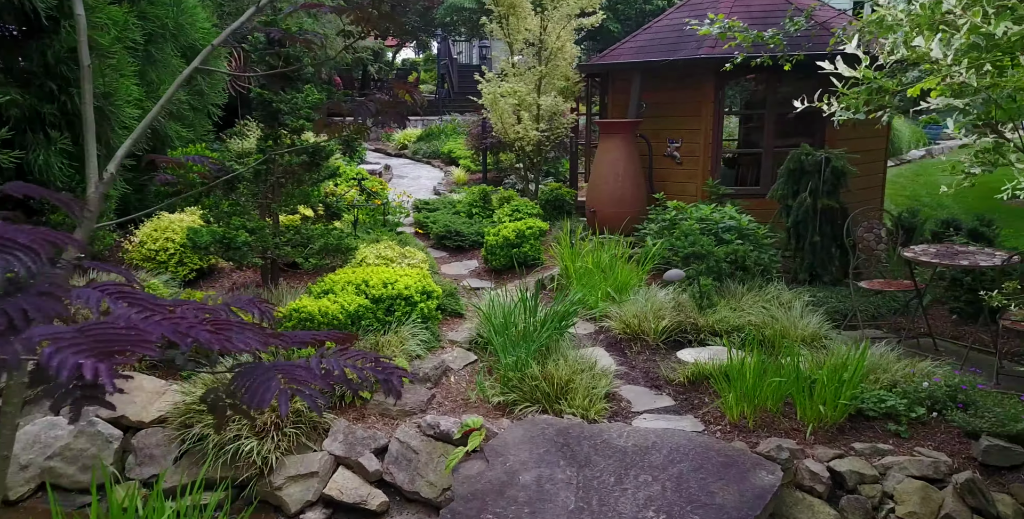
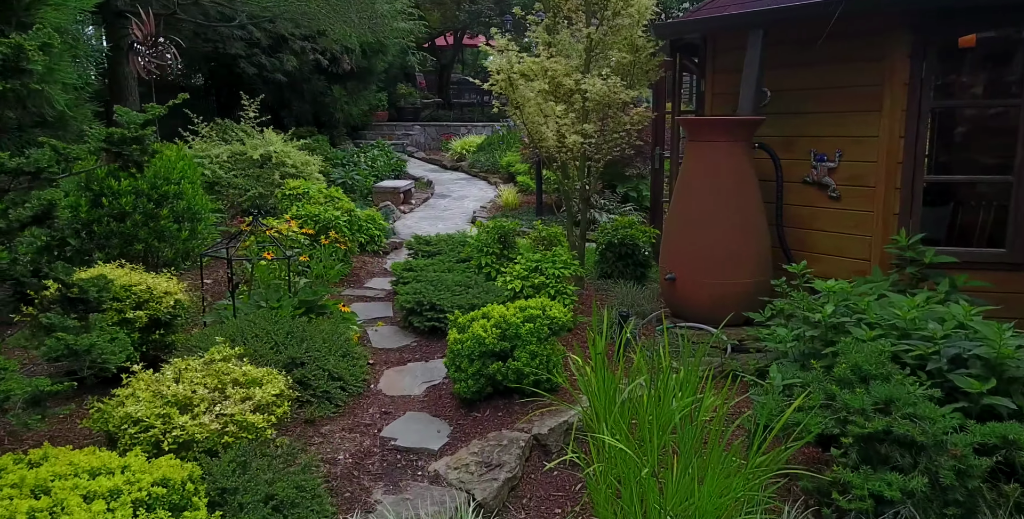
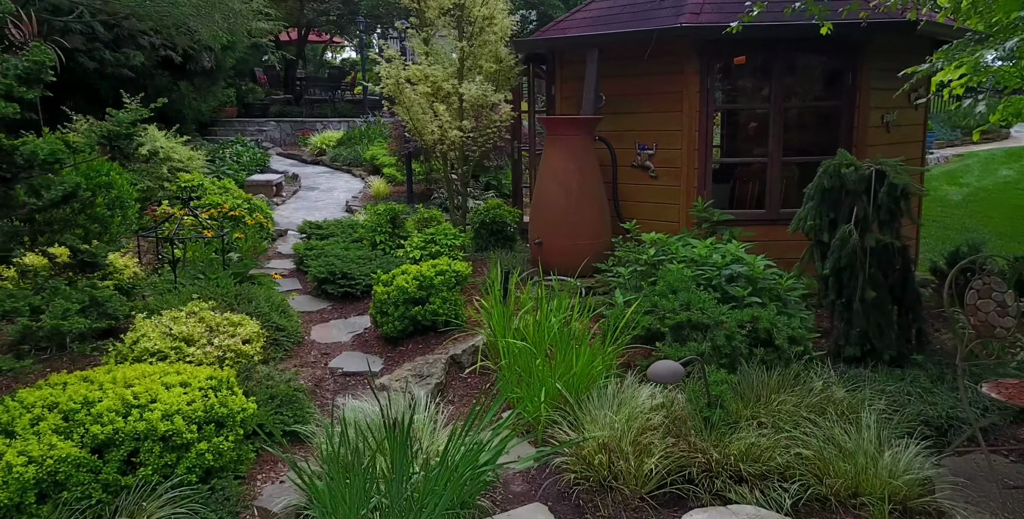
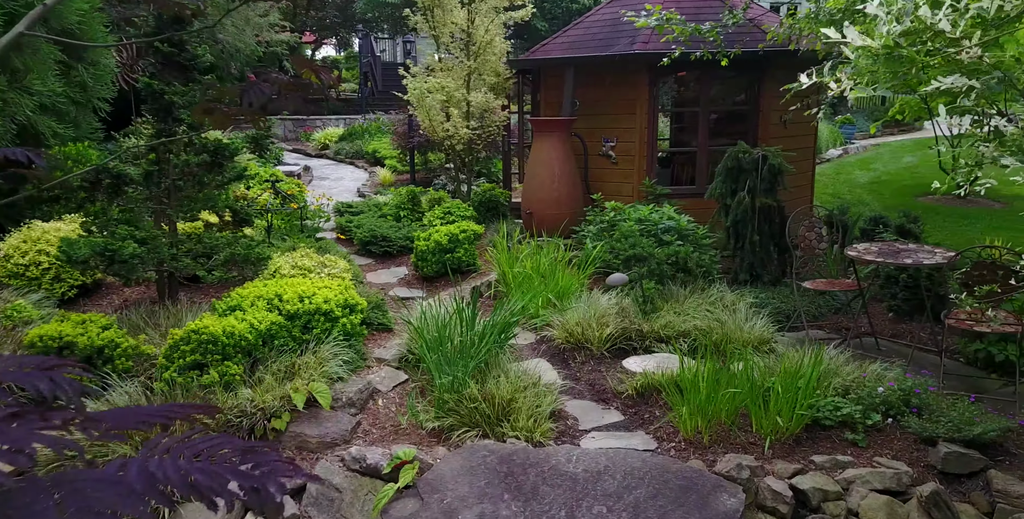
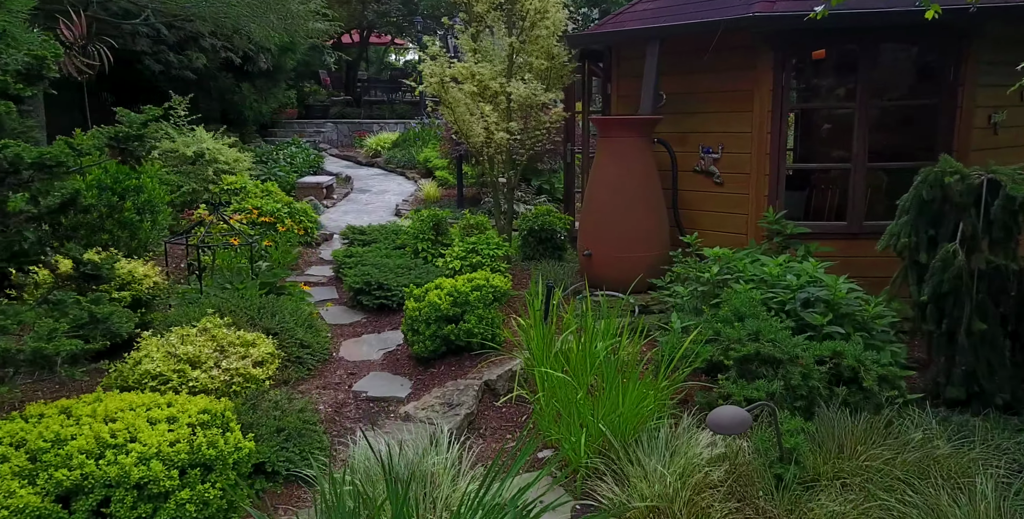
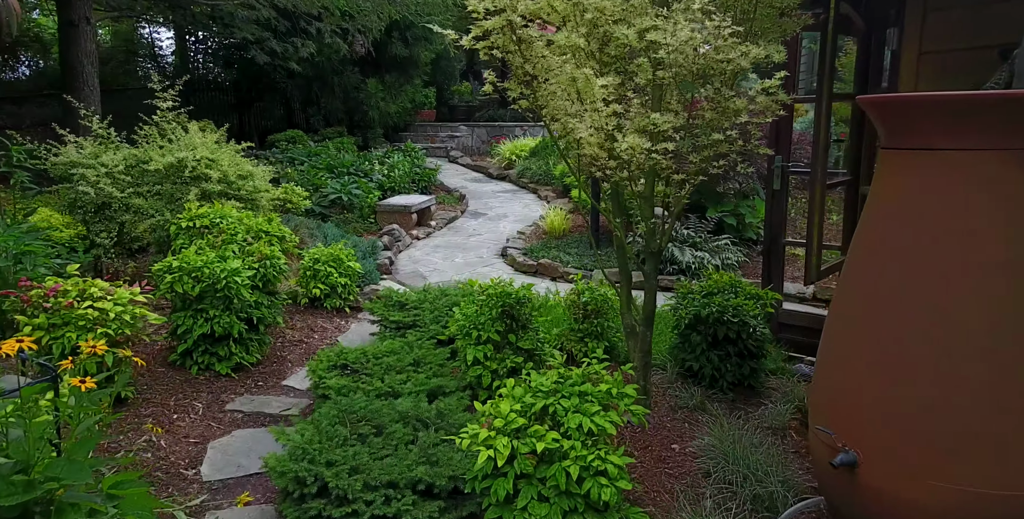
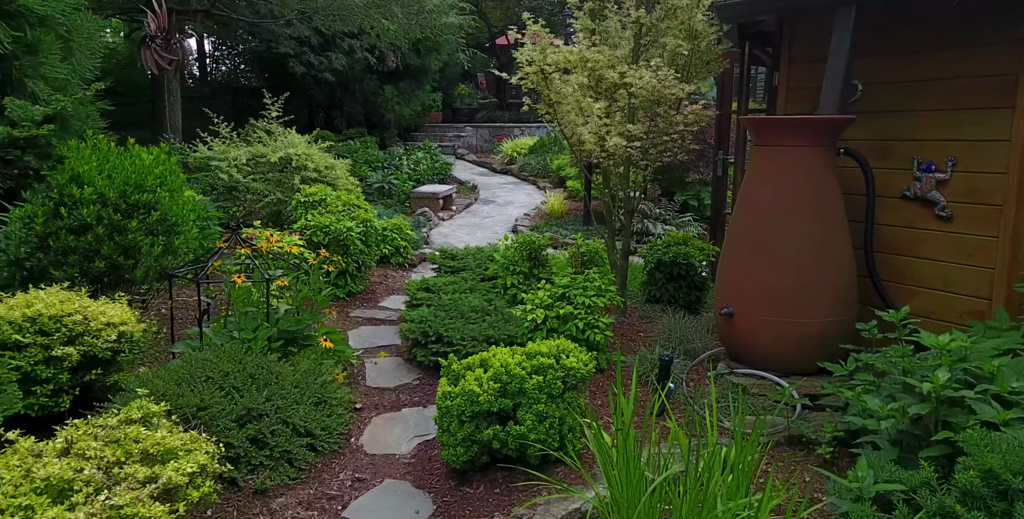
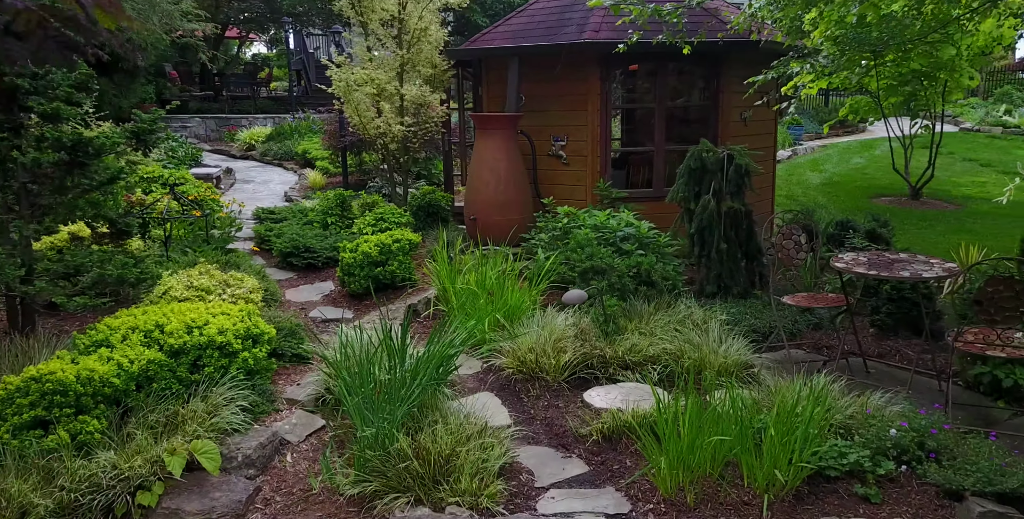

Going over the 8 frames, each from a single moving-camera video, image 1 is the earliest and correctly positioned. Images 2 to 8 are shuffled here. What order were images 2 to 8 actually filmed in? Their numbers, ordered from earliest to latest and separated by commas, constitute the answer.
4, 8, 3, 5, 2, 7, 6
